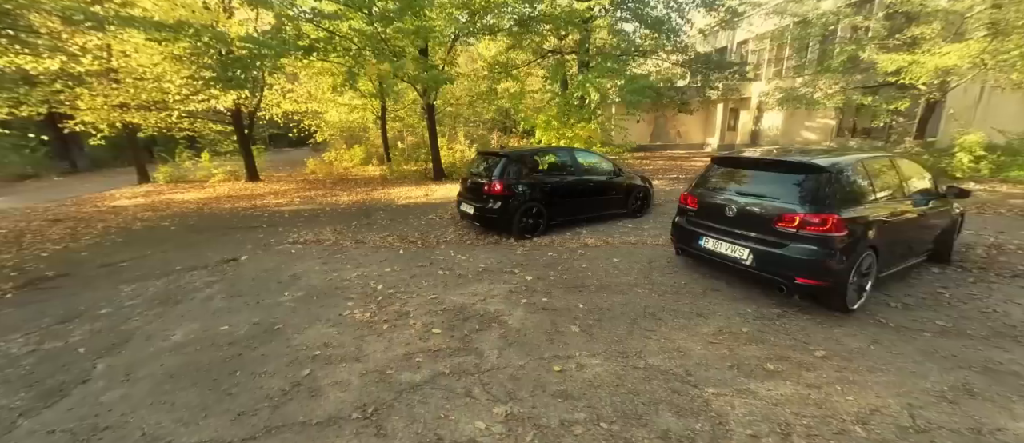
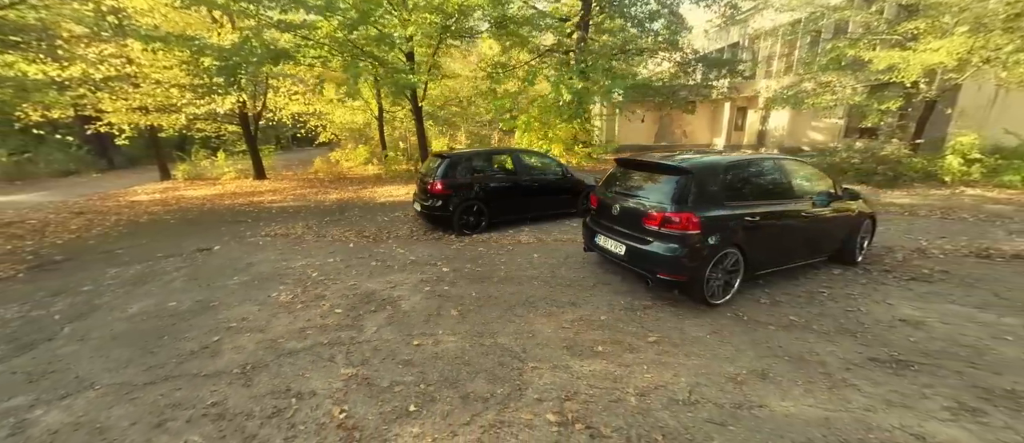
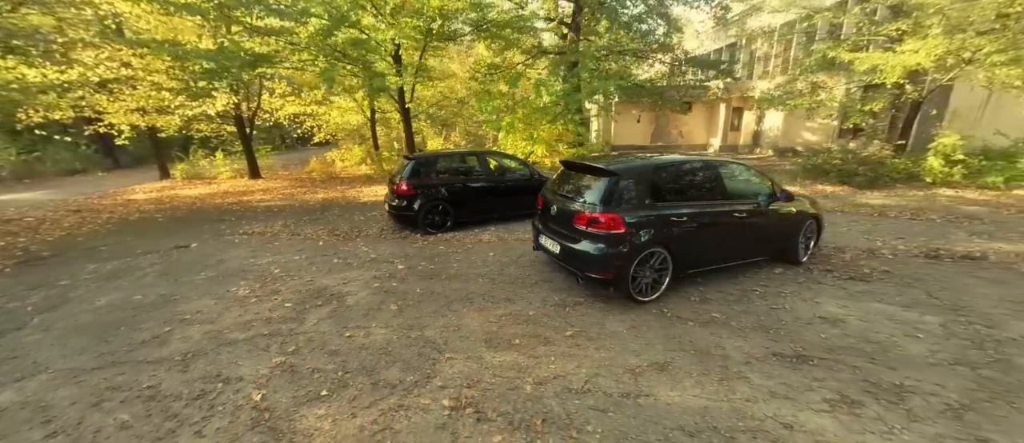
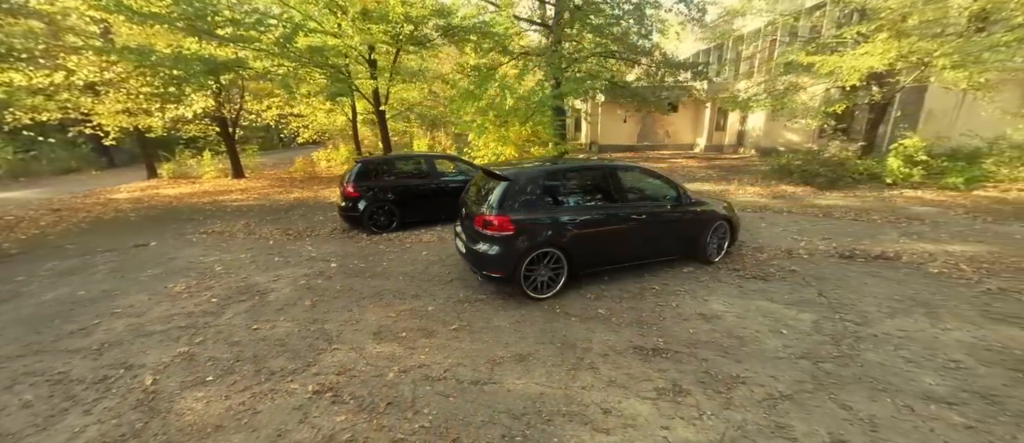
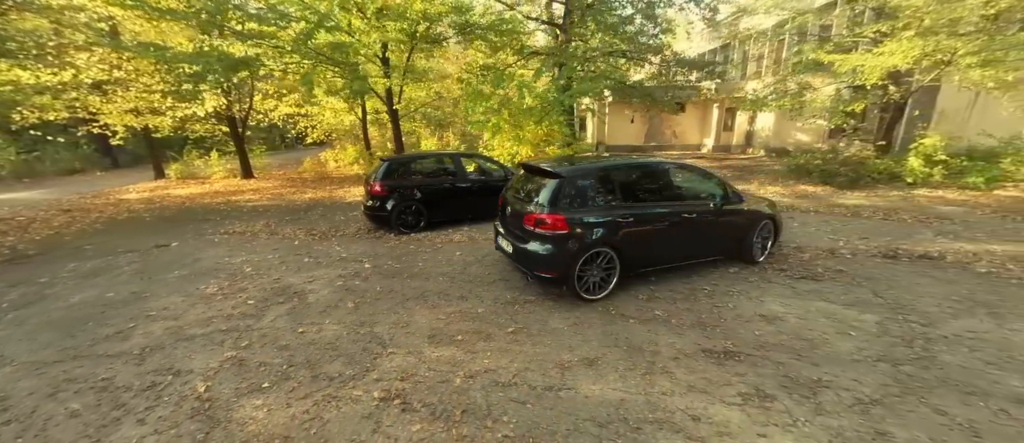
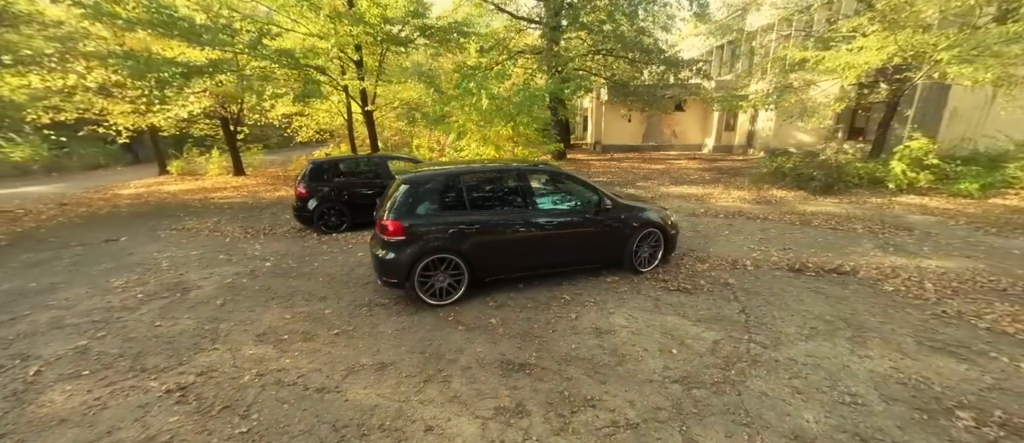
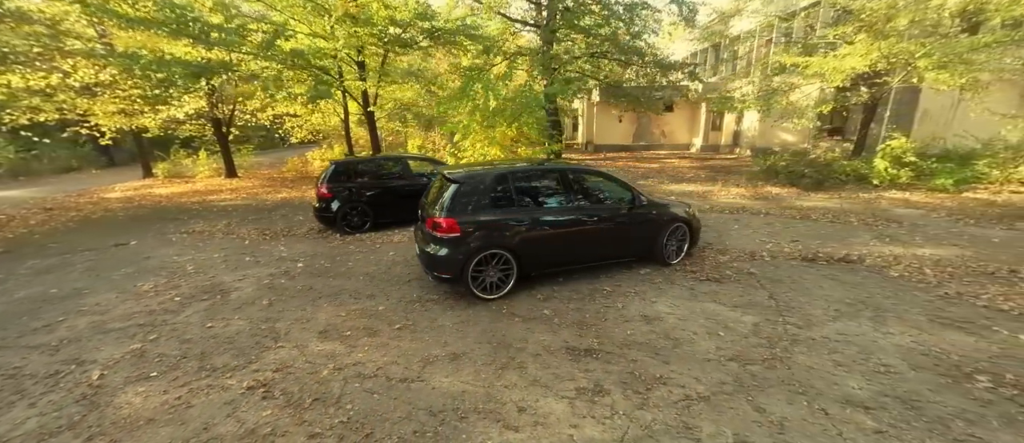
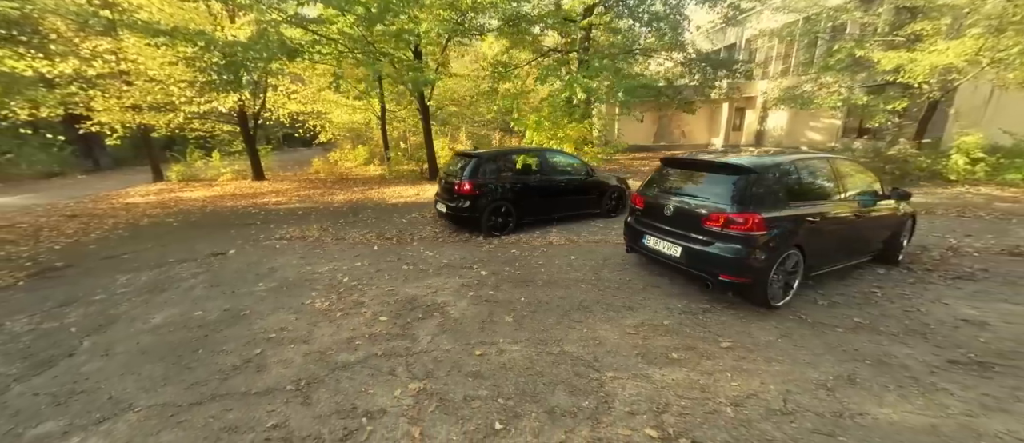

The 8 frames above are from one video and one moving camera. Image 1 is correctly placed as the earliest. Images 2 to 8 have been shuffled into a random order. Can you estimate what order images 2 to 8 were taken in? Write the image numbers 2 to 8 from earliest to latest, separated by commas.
8, 2, 3, 5, 4, 7, 6
